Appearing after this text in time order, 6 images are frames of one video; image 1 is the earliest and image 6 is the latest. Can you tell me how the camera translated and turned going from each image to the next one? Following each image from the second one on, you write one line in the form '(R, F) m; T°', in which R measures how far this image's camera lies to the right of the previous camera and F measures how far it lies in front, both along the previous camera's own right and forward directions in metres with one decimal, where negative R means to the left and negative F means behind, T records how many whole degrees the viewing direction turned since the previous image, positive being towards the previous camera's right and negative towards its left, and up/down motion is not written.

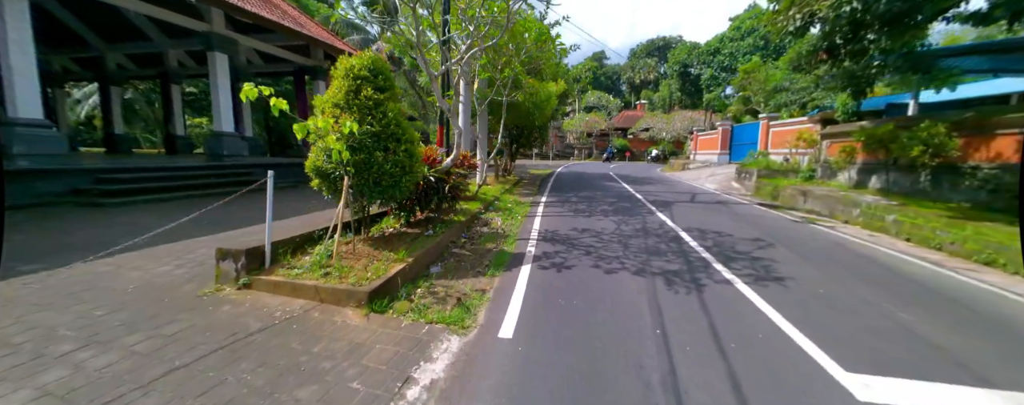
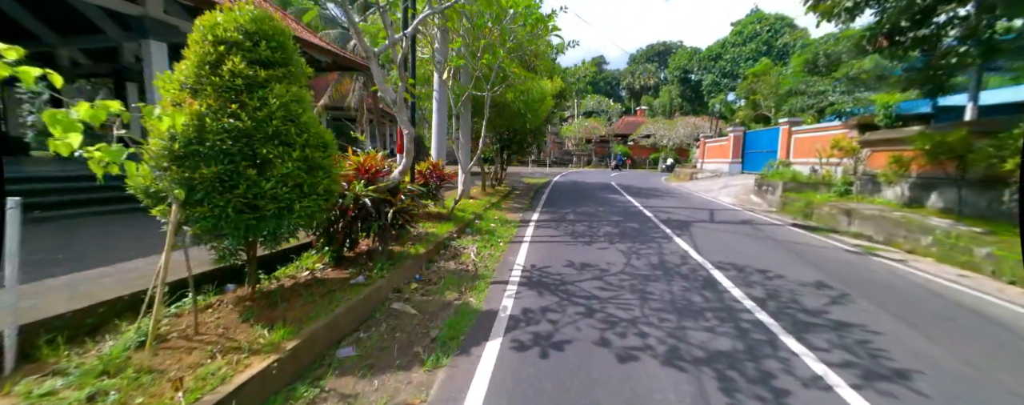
(+0.3, +1.7) m; 0°
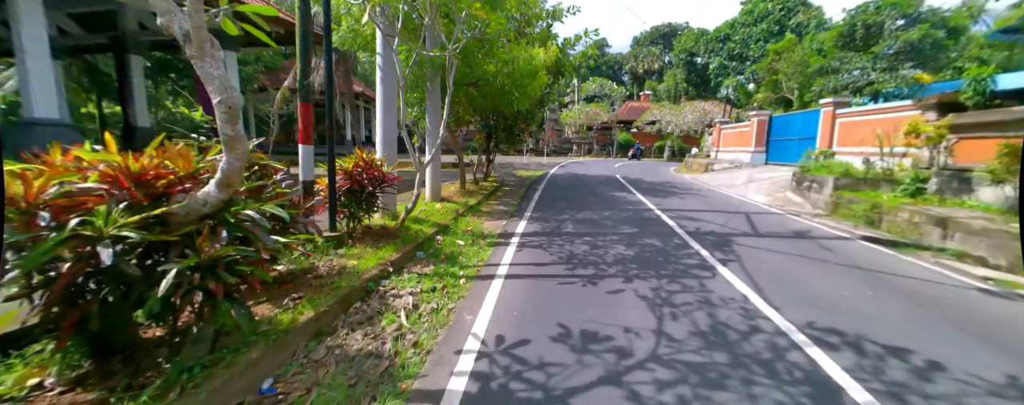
(+0.4, +2.2) m; 0°
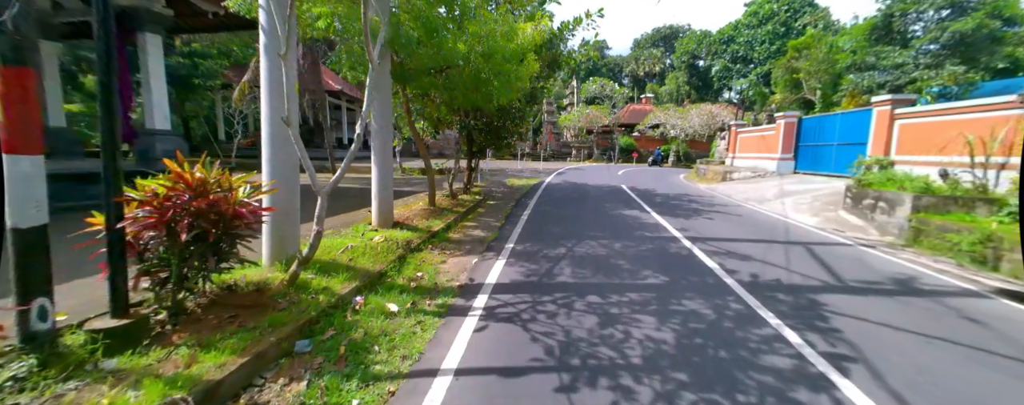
(+0.4, +2.1) m; 0°
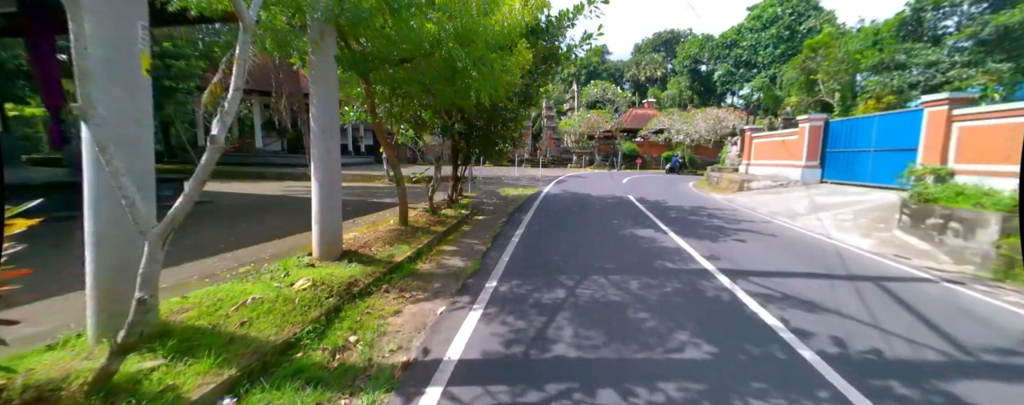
(+0.2, +1.4) m; 0°
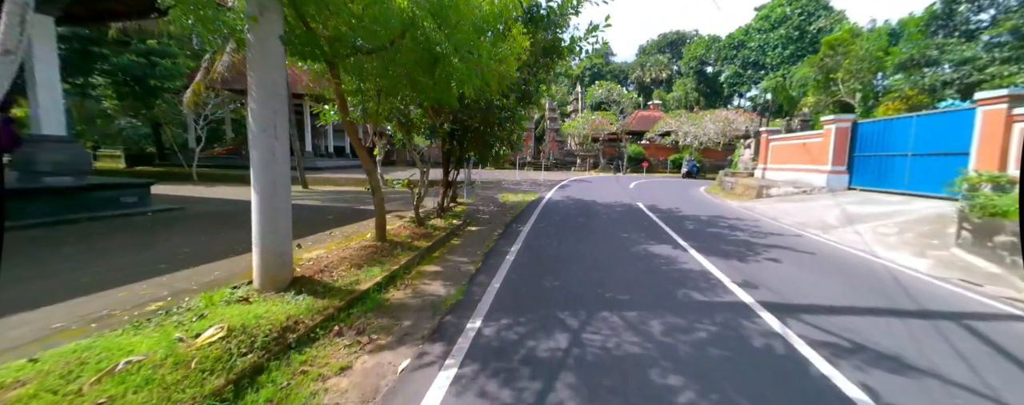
(+0.1, +0.9) m; -1°
